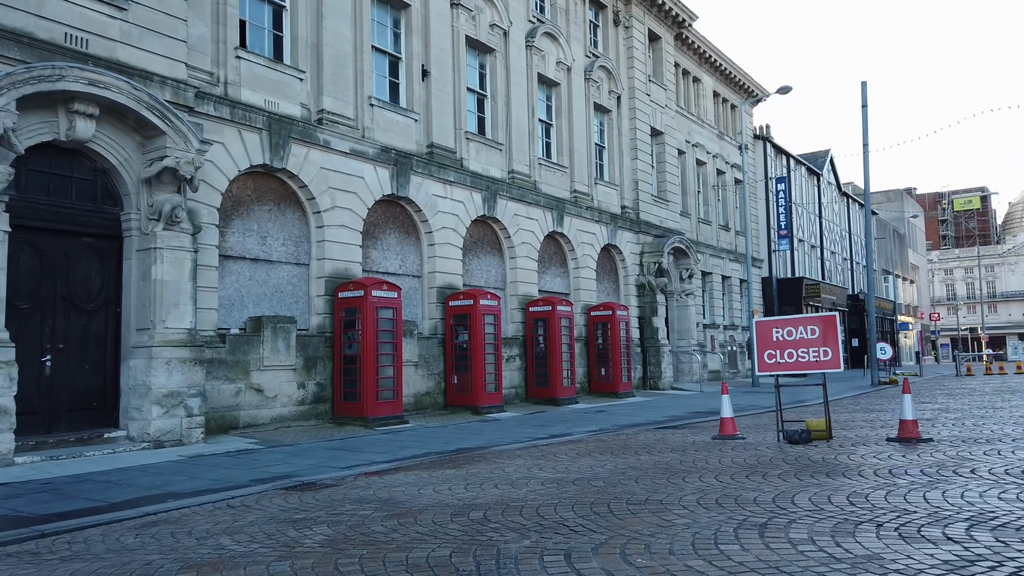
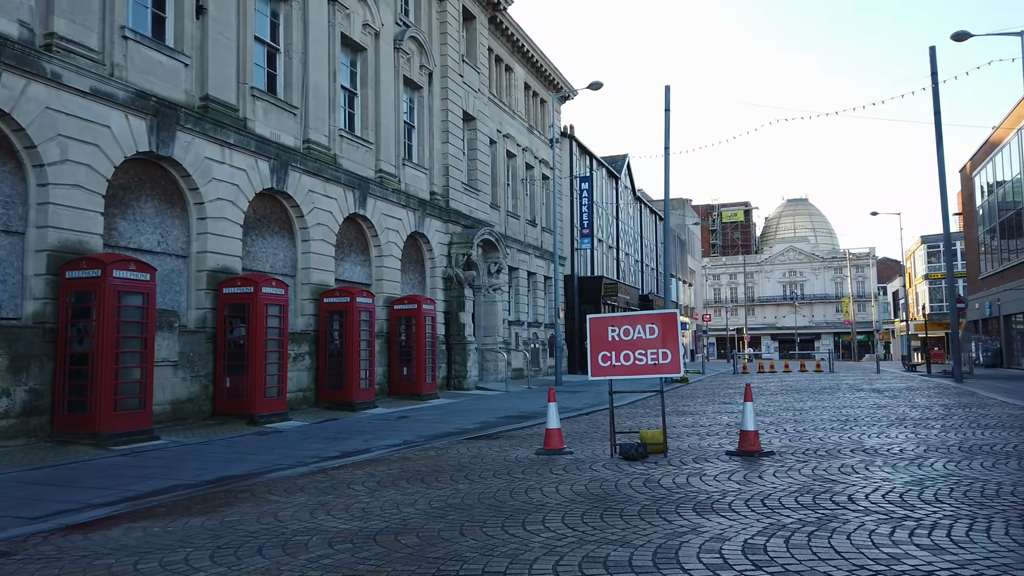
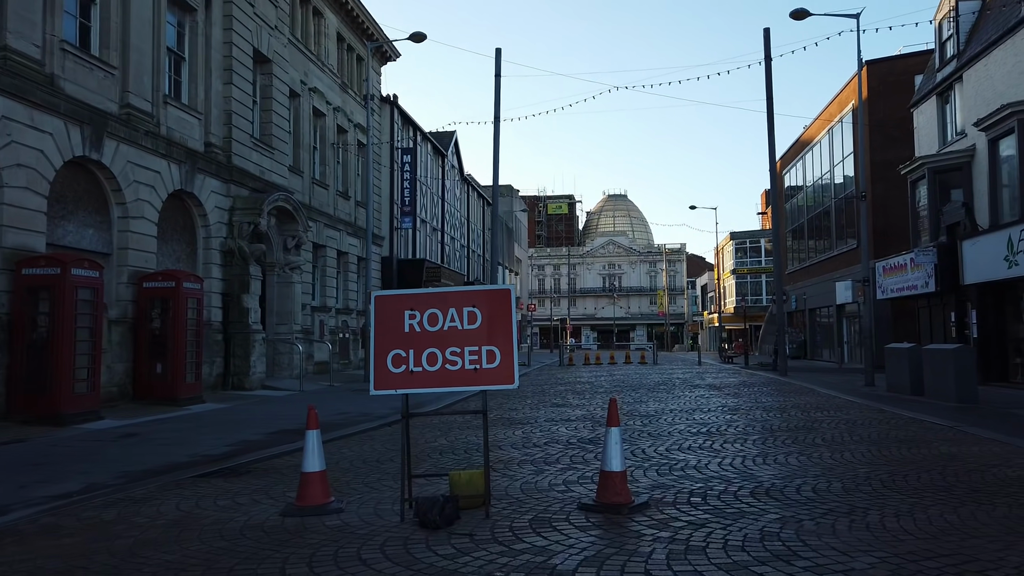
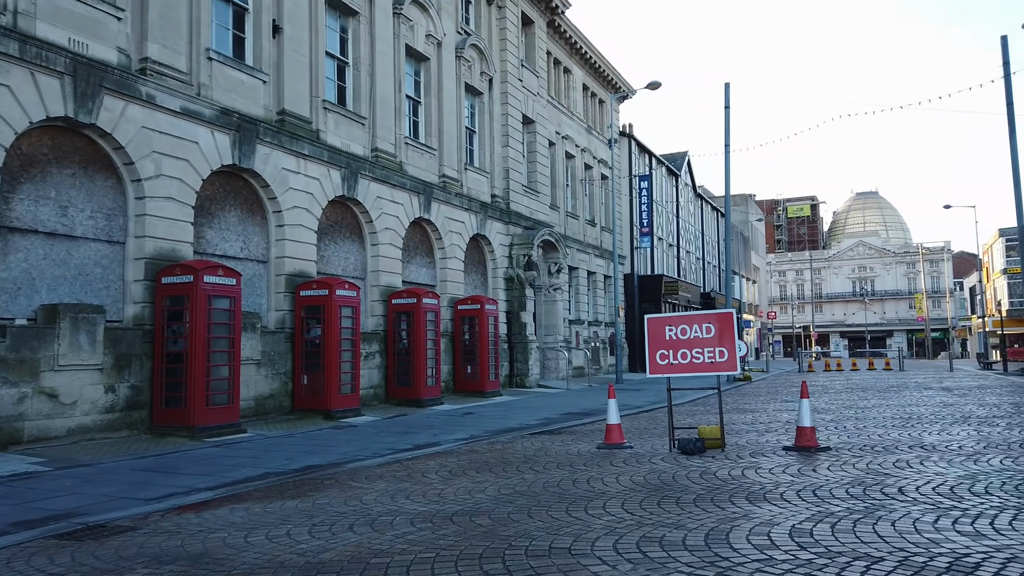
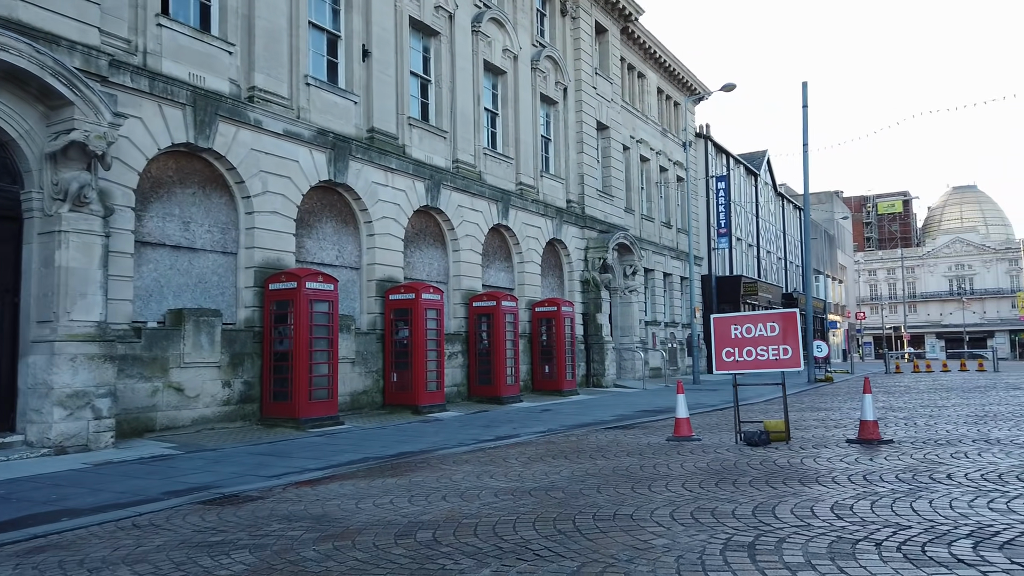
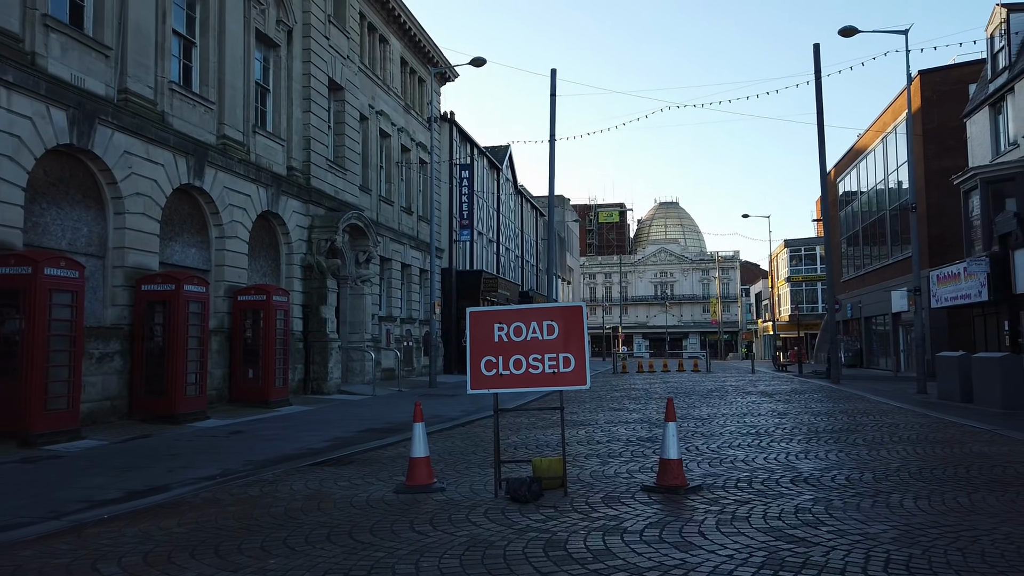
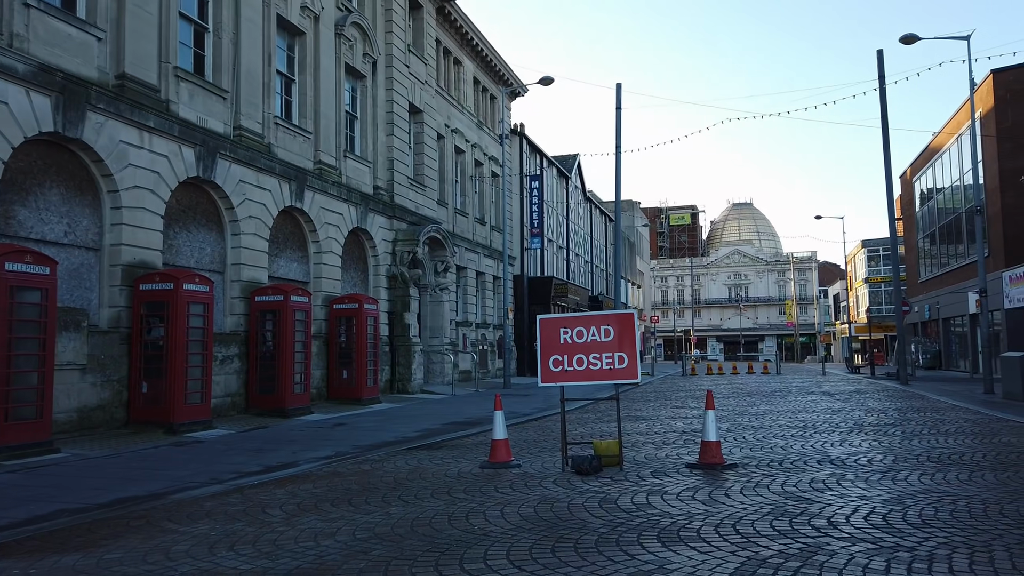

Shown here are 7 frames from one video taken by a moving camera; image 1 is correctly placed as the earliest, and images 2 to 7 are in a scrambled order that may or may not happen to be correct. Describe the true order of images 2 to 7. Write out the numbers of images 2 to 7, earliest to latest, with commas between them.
5, 4, 2, 7, 6, 3
